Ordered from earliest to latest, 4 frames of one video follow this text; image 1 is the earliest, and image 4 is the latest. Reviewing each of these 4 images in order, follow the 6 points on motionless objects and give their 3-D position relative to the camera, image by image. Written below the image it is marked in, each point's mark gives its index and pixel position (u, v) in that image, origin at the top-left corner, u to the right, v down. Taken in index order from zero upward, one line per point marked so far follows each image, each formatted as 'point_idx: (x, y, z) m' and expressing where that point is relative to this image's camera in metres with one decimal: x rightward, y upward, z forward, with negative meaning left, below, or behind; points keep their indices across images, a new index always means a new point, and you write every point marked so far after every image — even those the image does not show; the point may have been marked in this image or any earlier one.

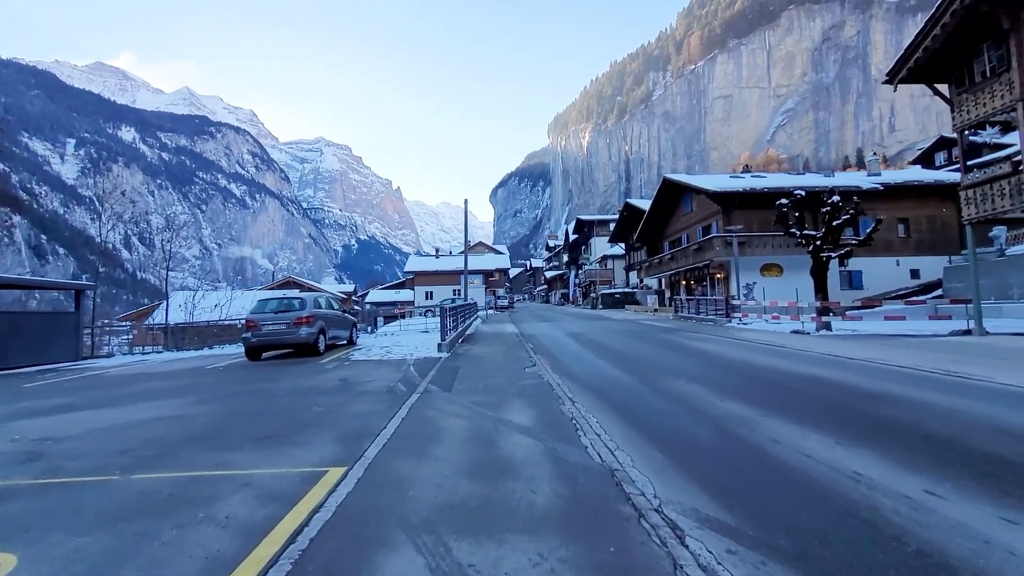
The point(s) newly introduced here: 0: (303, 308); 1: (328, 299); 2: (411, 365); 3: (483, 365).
0: (-5.2, -0.5, +12.9) m
1: (-5.2, -0.3, +14.8) m
2: (-2.1, -1.6, +10.8) m
3: (-0.5, -1.5, +10.6) m
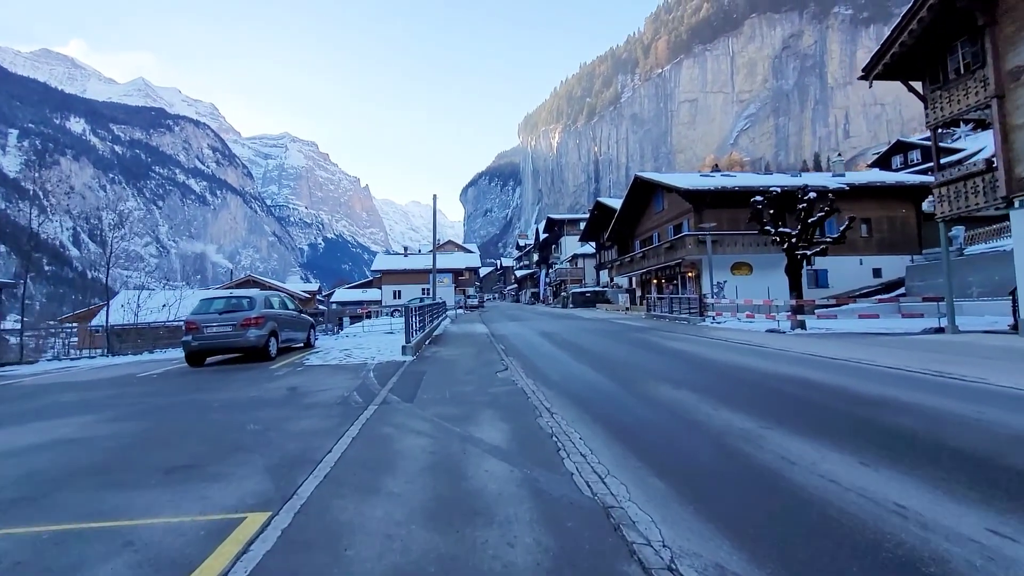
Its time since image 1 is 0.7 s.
0: (-5.9, -0.5, +11.8) m
1: (-6.0, -0.3, +13.7) m
2: (-2.6, -1.5, +9.8) m
3: (-1.1, -1.5, +9.7) m
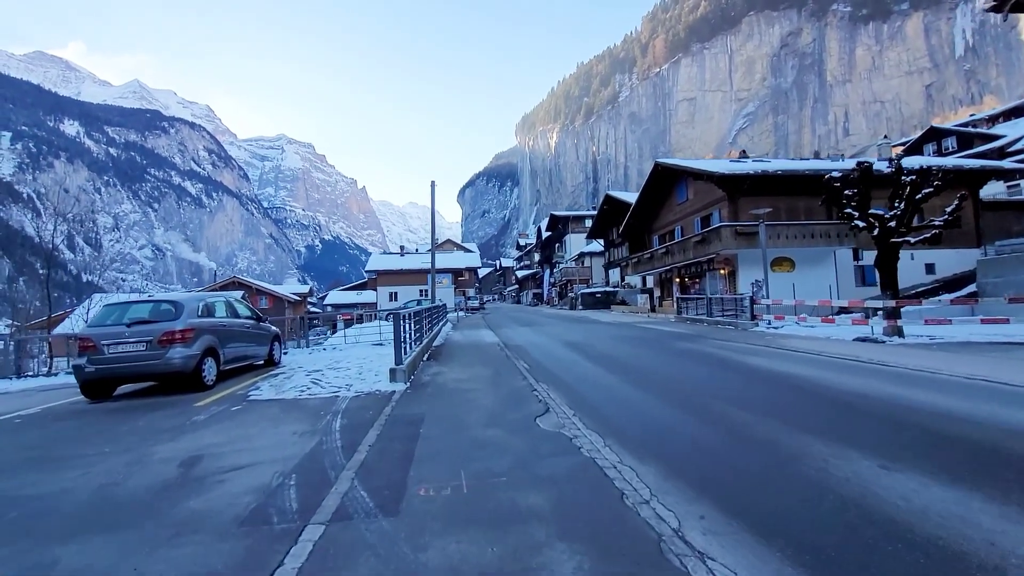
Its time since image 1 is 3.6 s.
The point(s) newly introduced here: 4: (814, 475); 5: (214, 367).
0: (-5.3, -0.5, +8.4) m
1: (-5.5, -0.3, +10.2) m
2: (-2.1, -1.5, +6.4) m
3: (-0.5, -1.5, +6.3) m
4: (+2.3, -1.4, +4.0) m
5: (-5.0, -1.3, +8.9) m
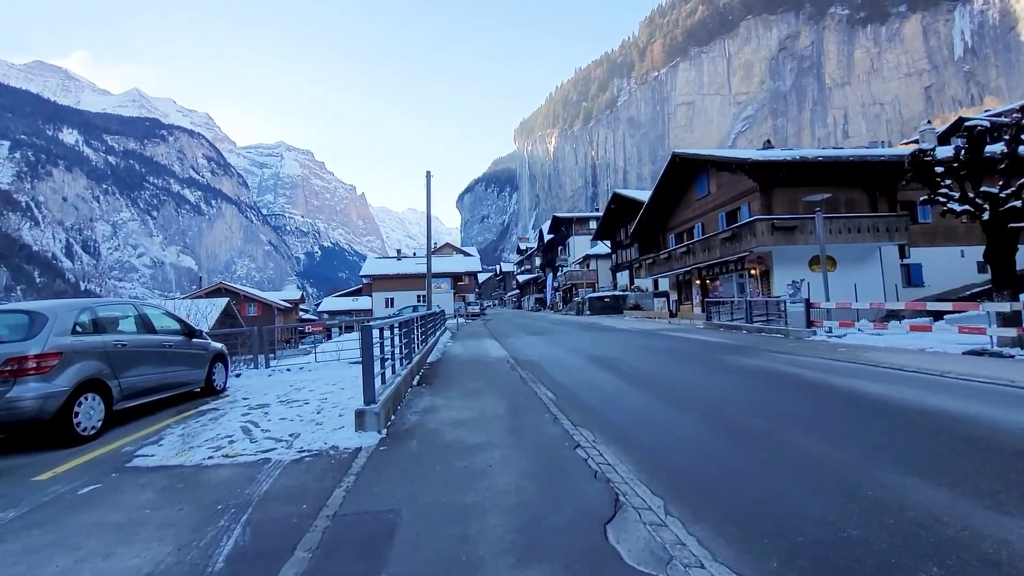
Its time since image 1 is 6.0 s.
0: (-5.1, -0.5, +5.6) m
1: (-5.2, -0.3, +7.5) m
2: (-1.8, -1.5, +3.6) m
3: (-0.2, -1.5, +3.5) m
4: (+2.6, -1.4, +1.3) m
5: (-4.7, -1.4, +6.1) m
